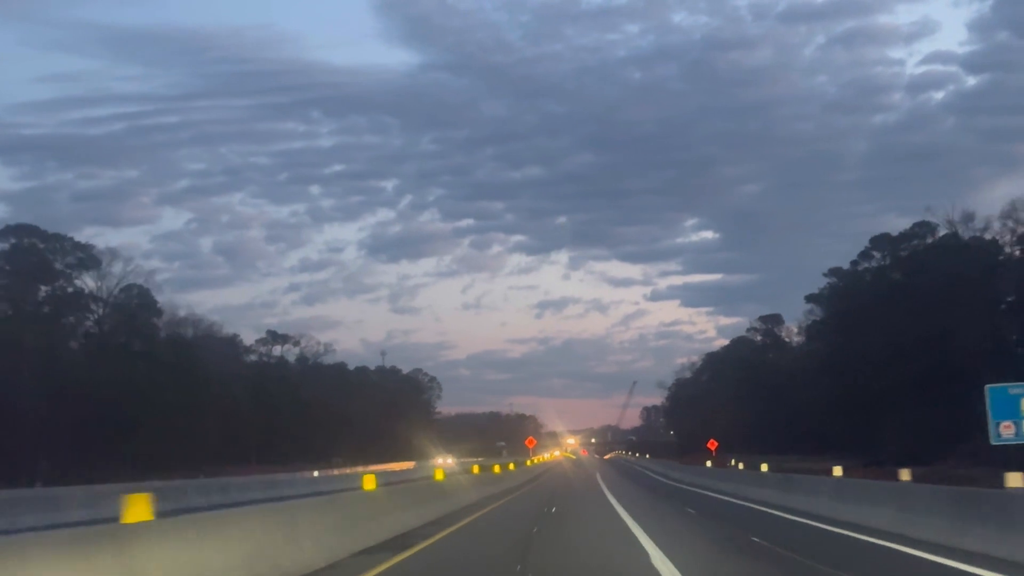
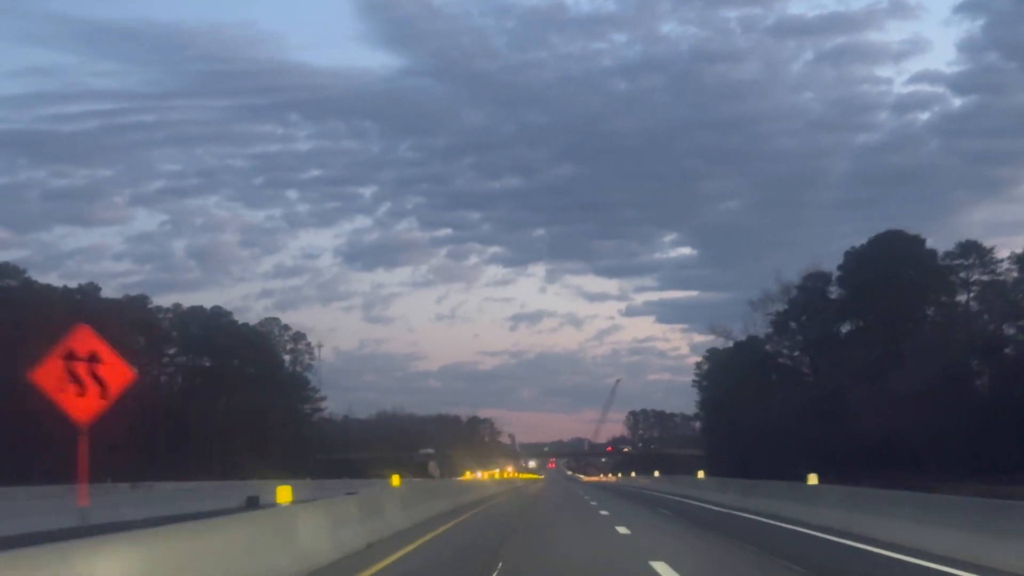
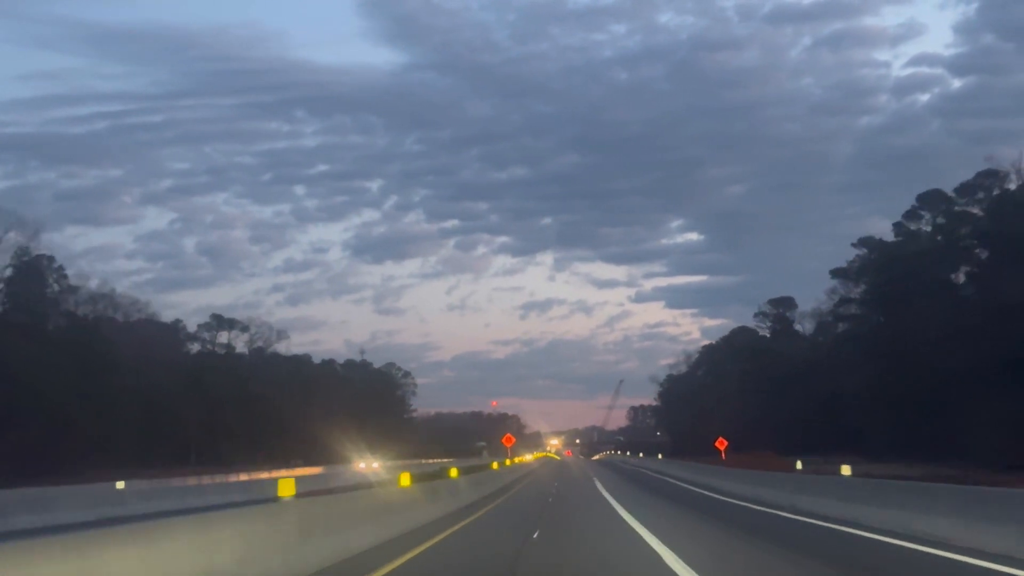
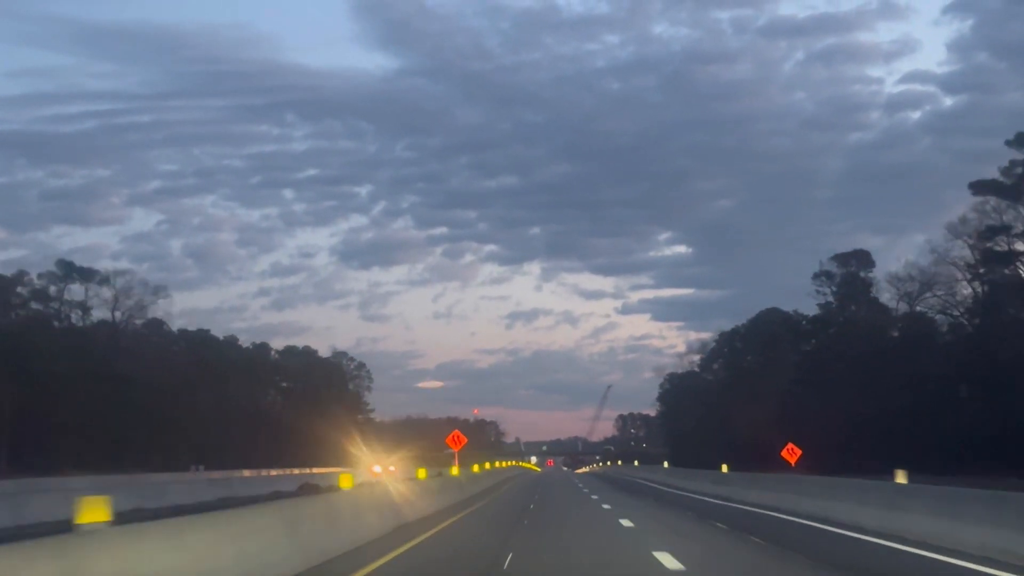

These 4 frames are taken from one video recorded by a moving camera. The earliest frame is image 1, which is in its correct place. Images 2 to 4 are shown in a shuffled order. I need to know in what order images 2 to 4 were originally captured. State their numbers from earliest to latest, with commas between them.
3, 4, 2
